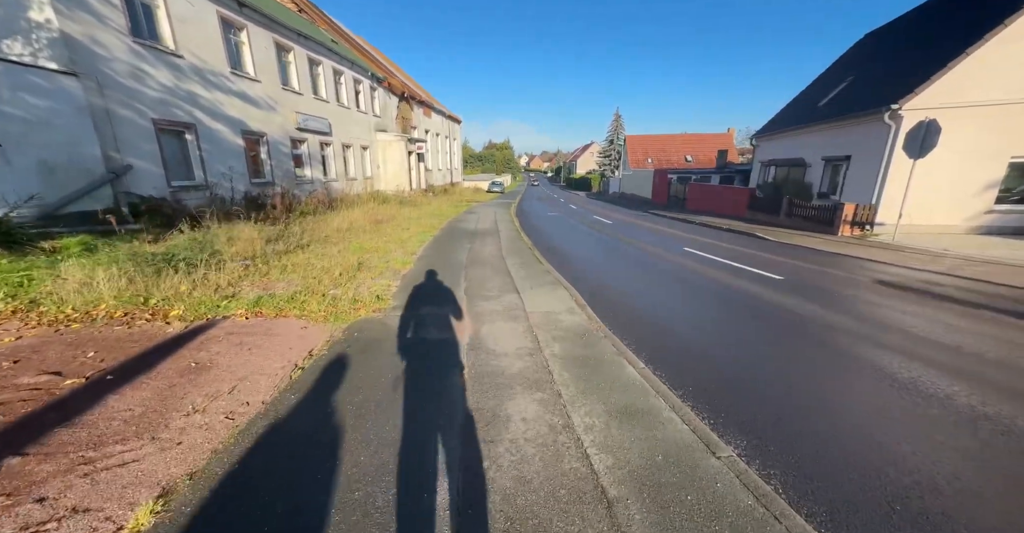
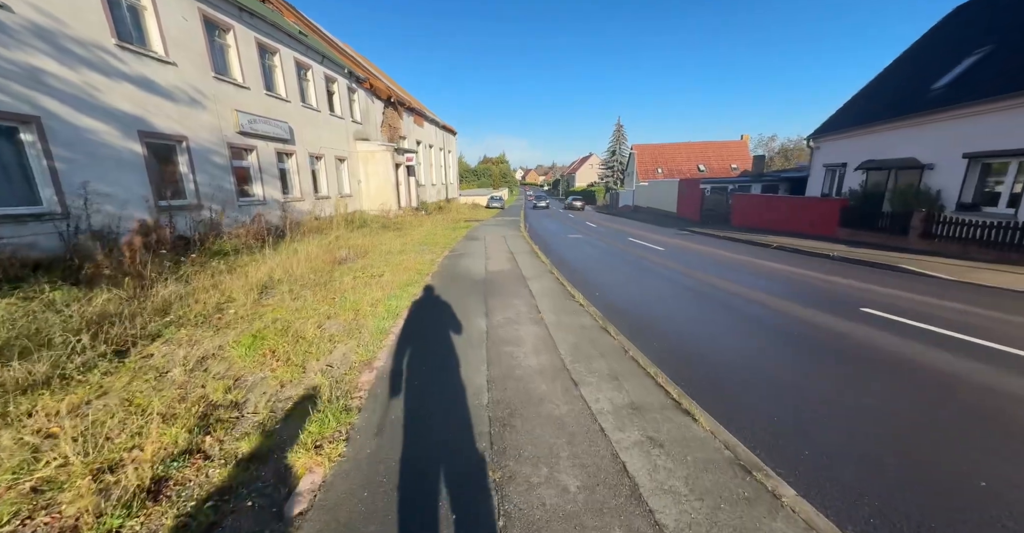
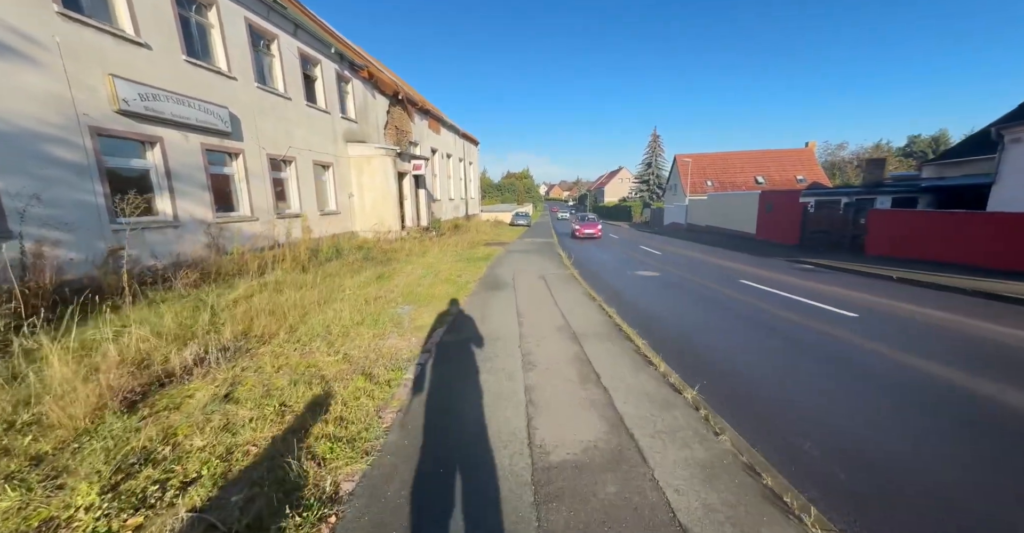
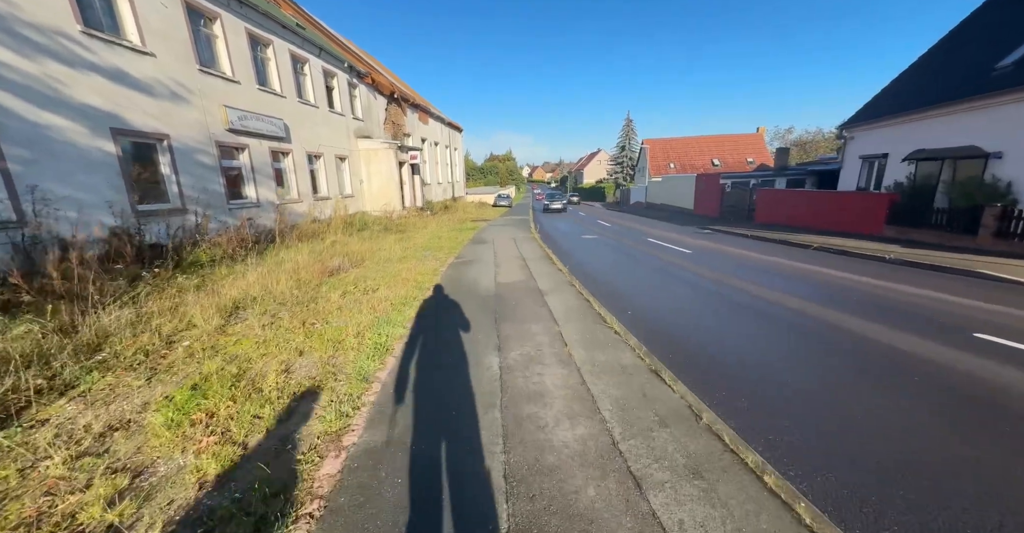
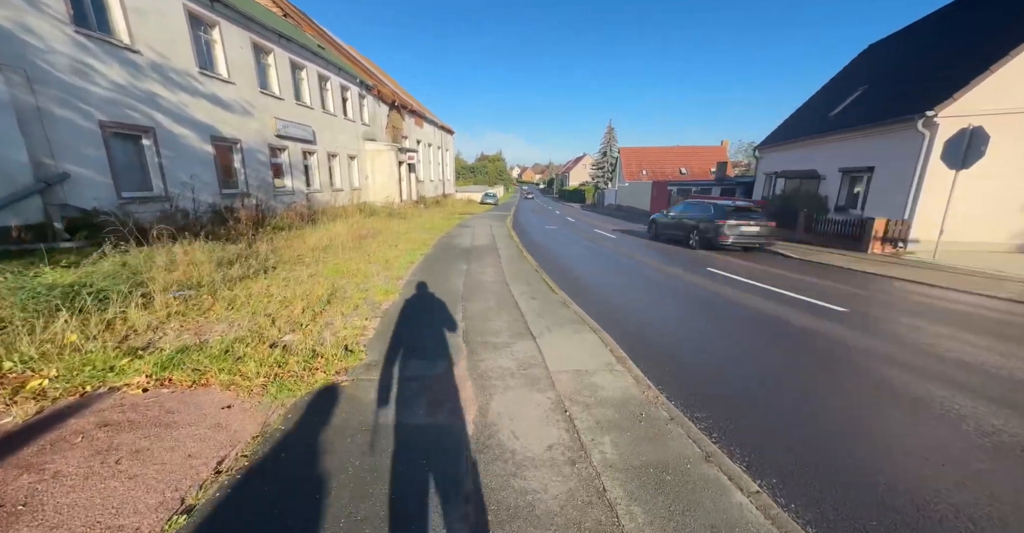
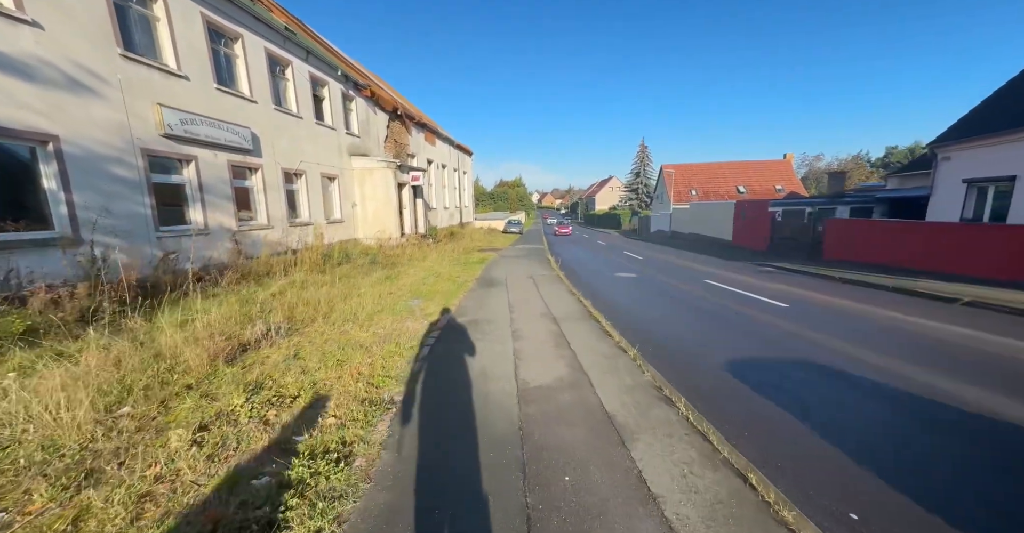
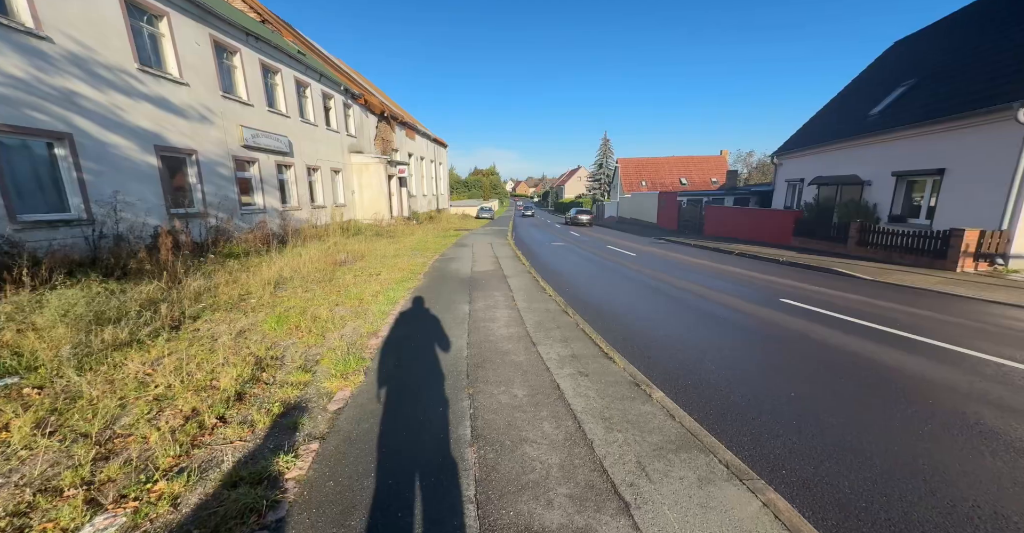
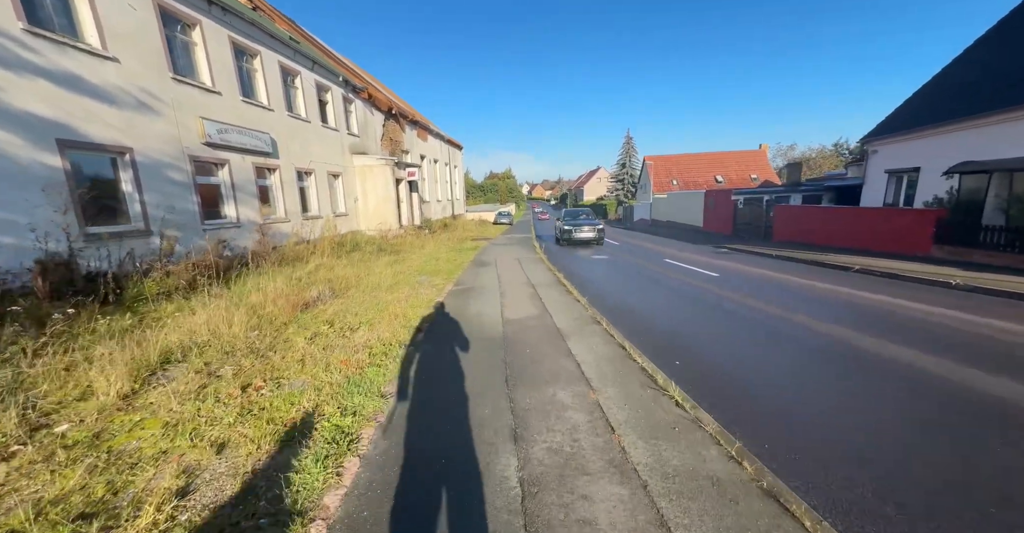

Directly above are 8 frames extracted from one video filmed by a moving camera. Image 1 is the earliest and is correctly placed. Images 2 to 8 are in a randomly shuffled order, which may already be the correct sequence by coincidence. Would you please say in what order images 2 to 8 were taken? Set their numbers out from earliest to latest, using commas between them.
5, 7, 2, 4, 8, 6, 3
